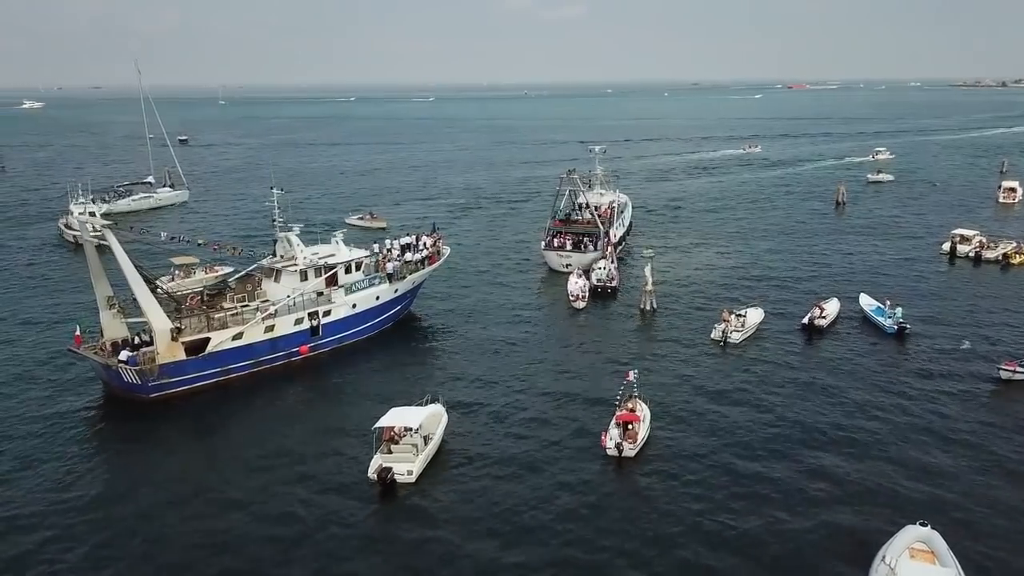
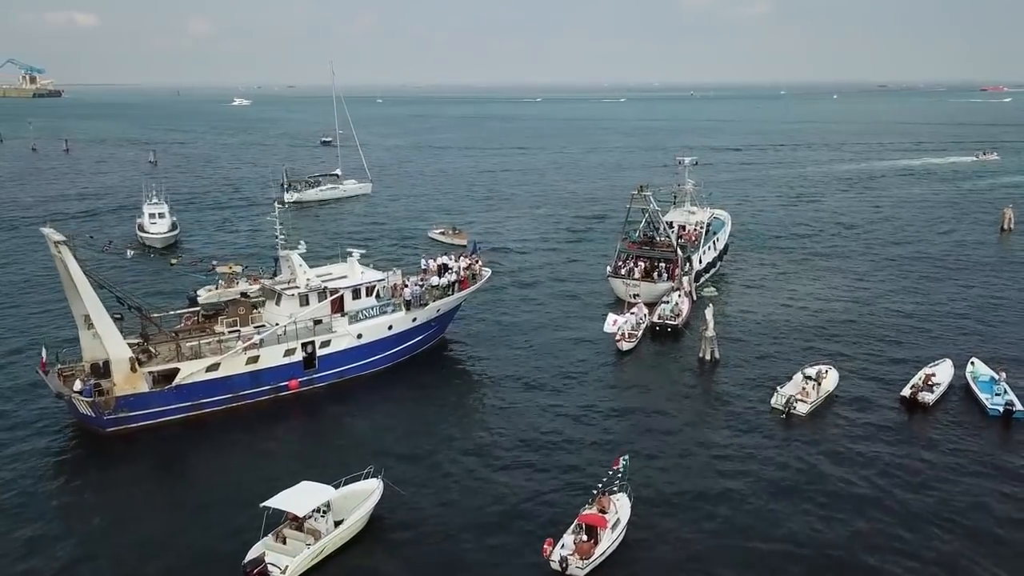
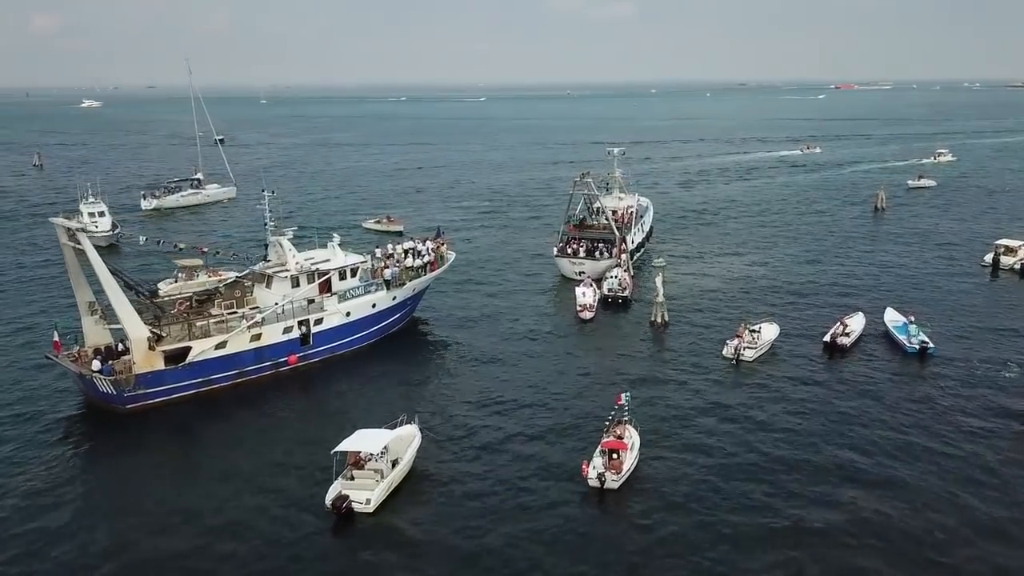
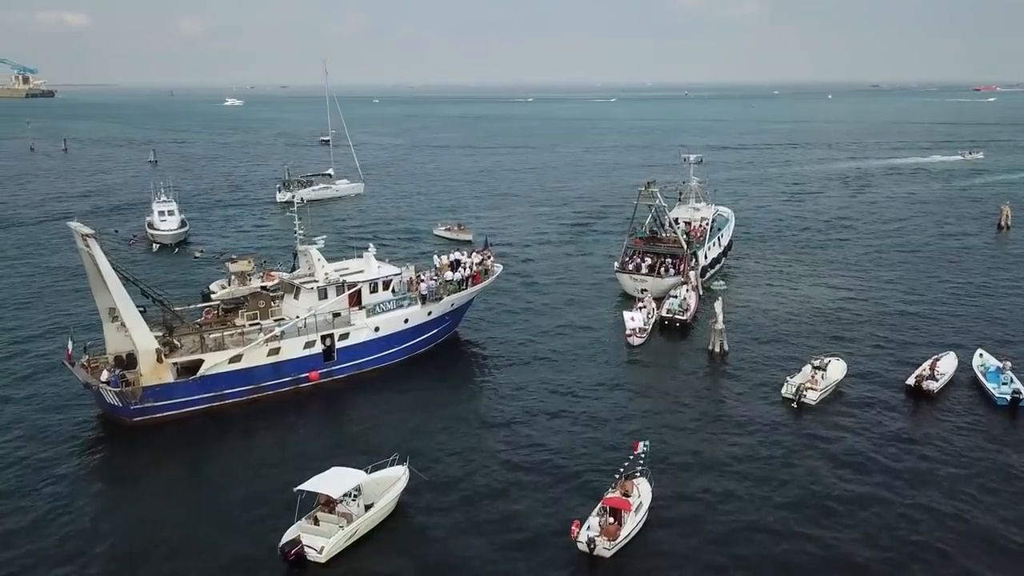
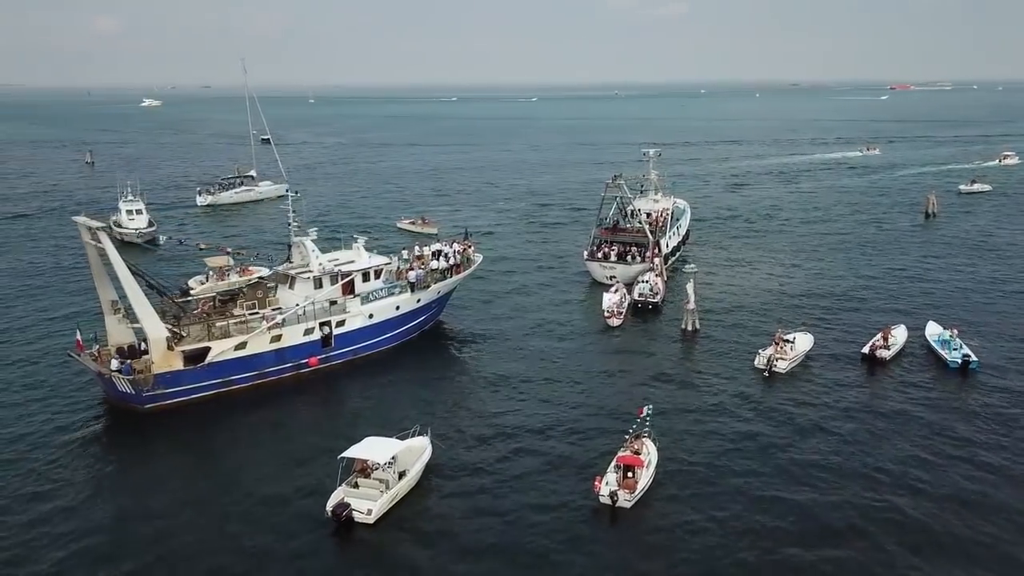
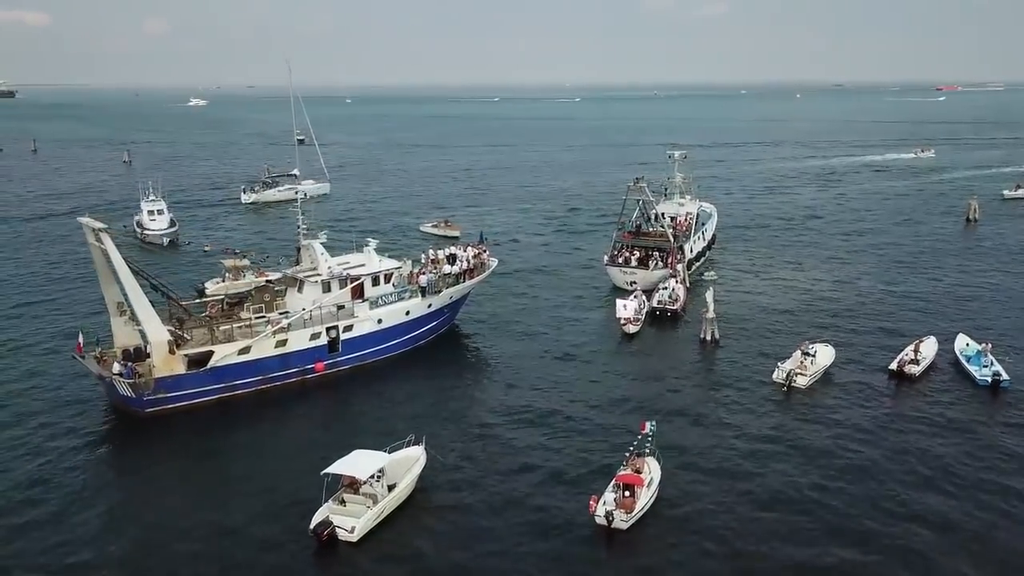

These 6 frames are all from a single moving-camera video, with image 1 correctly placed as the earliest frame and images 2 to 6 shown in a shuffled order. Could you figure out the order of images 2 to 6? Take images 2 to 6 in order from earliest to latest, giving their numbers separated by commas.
3, 5, 6, 4, 2
